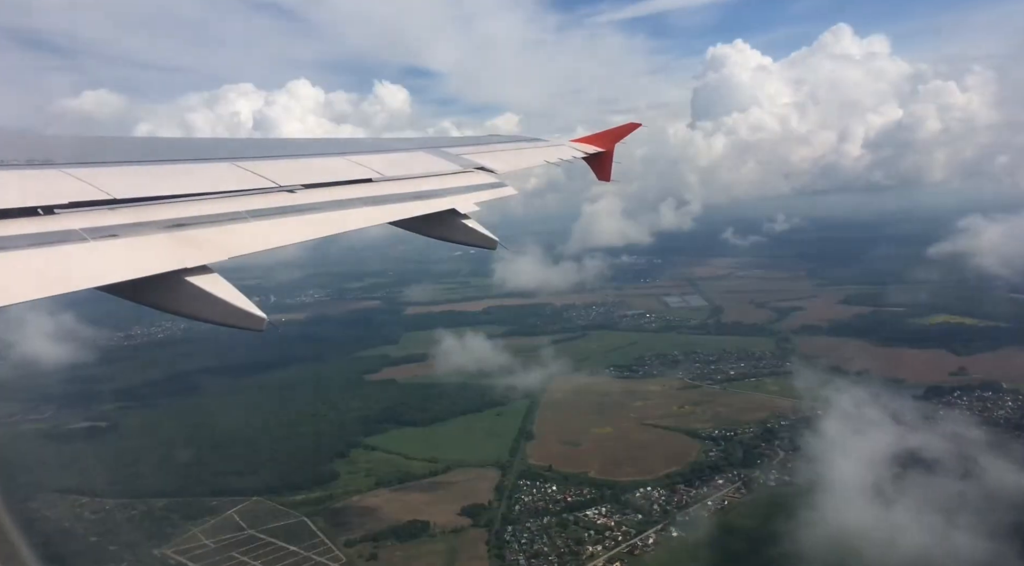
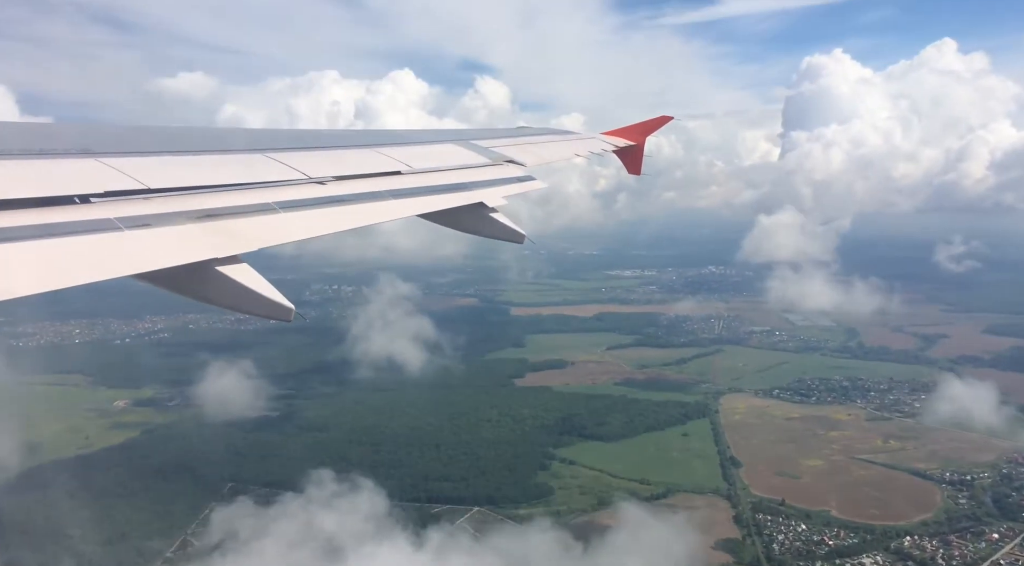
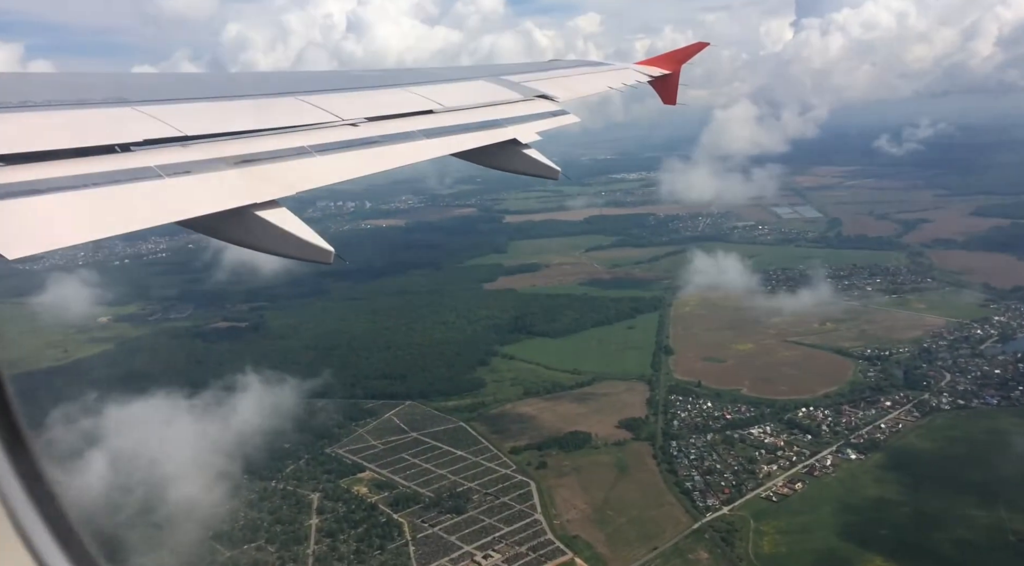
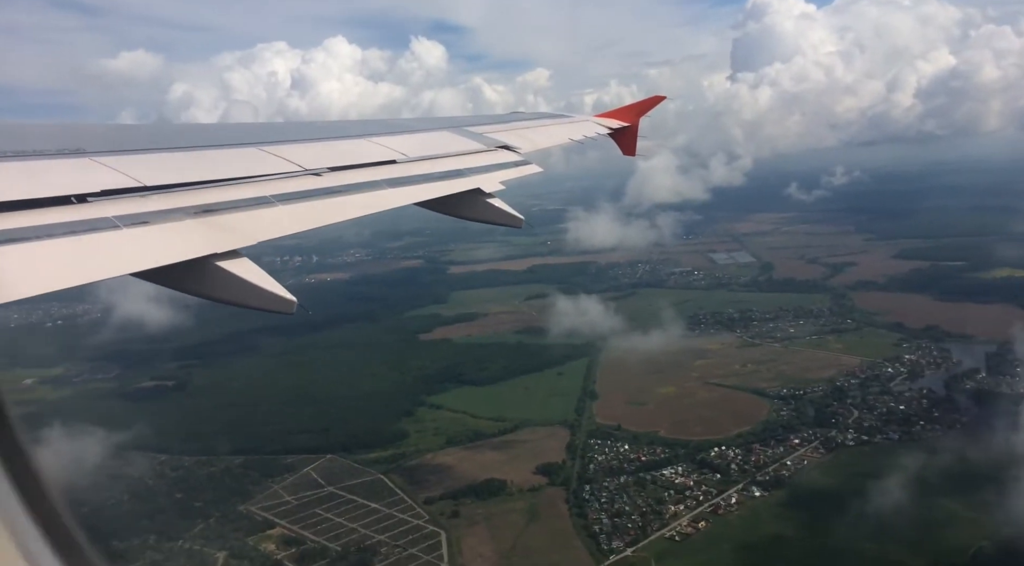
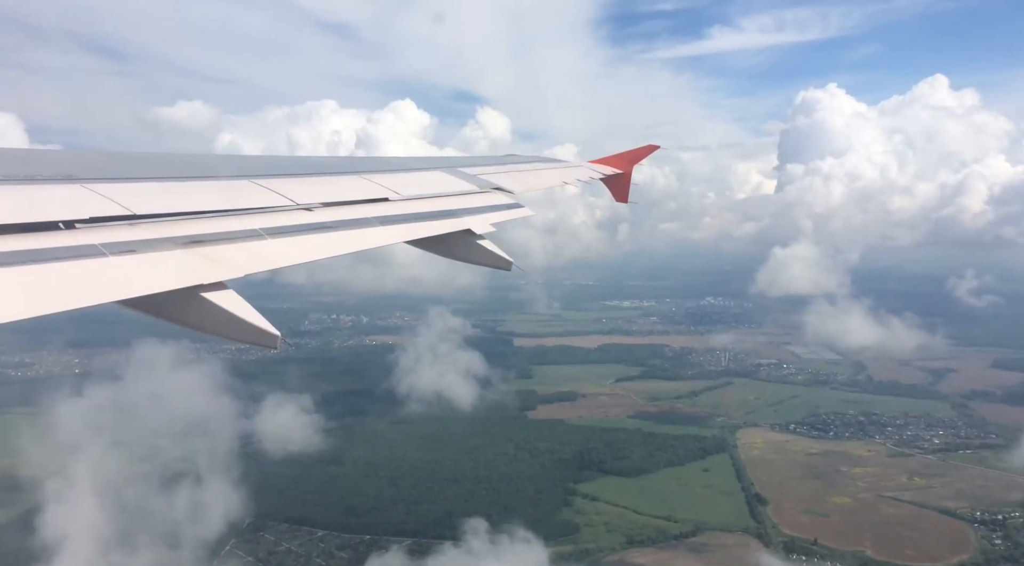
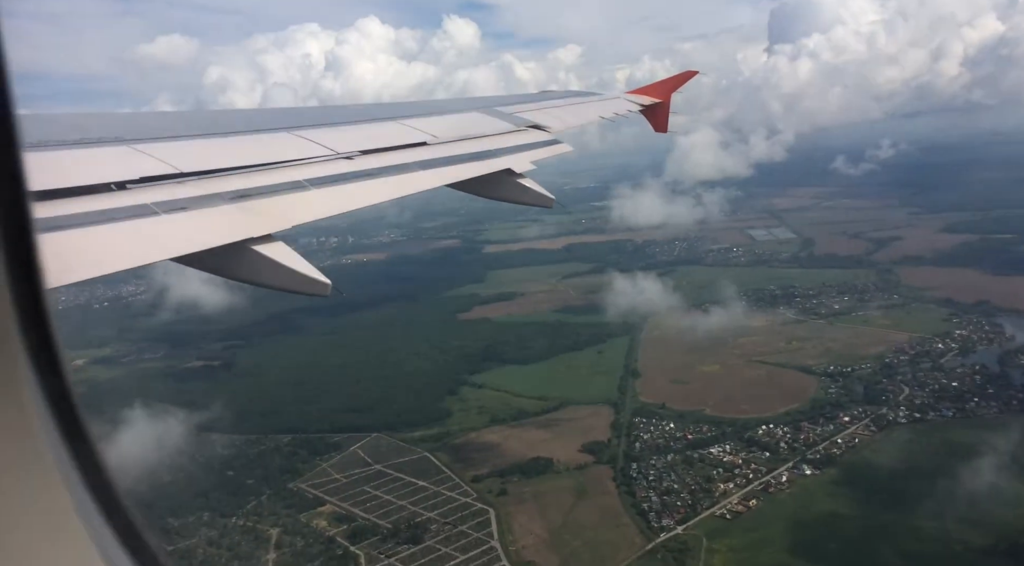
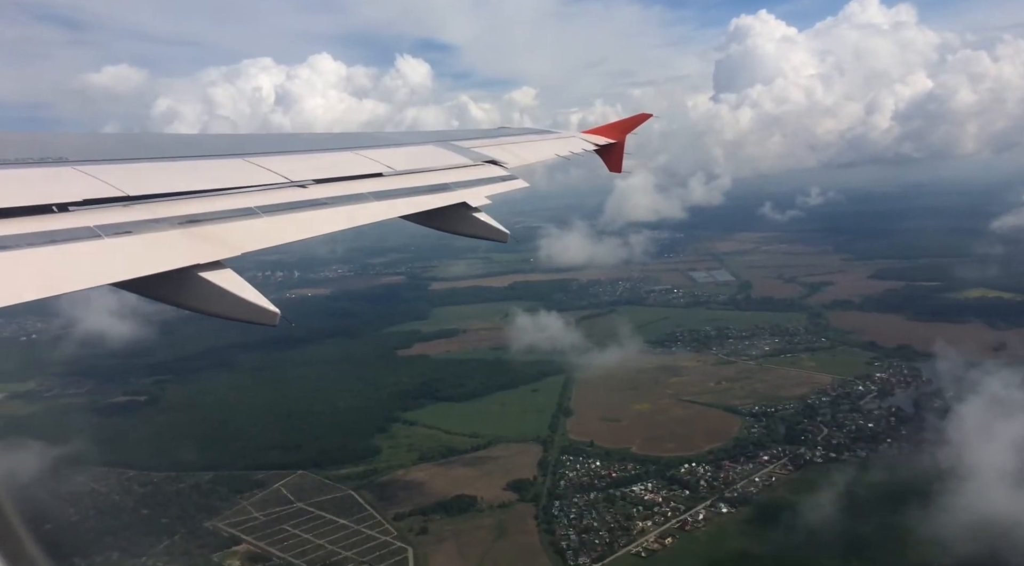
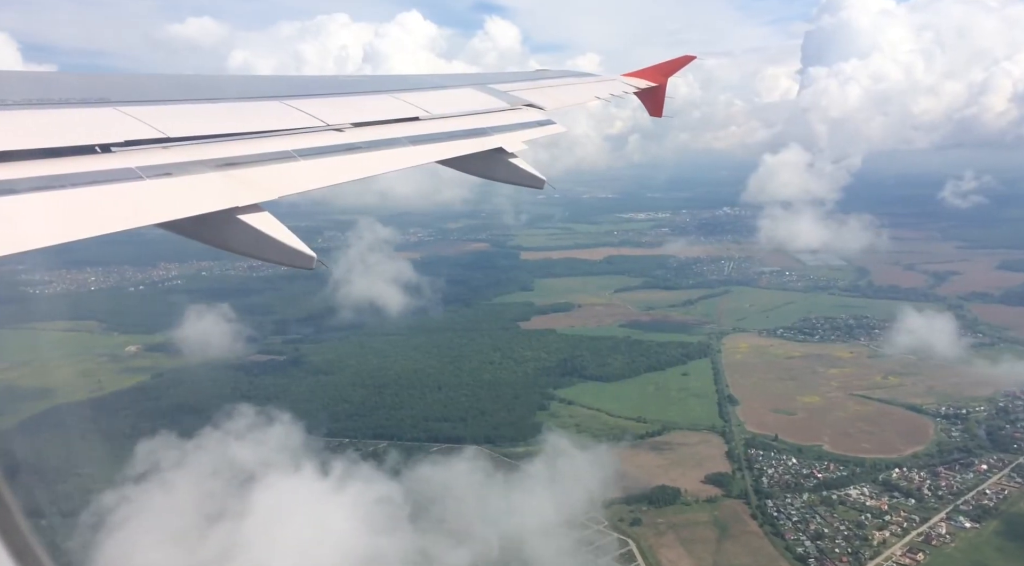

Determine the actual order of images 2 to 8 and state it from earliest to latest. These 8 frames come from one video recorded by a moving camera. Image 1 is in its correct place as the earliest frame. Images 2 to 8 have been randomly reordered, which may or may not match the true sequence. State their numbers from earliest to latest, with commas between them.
7, 4, 6, 3, 8, 2, 5
